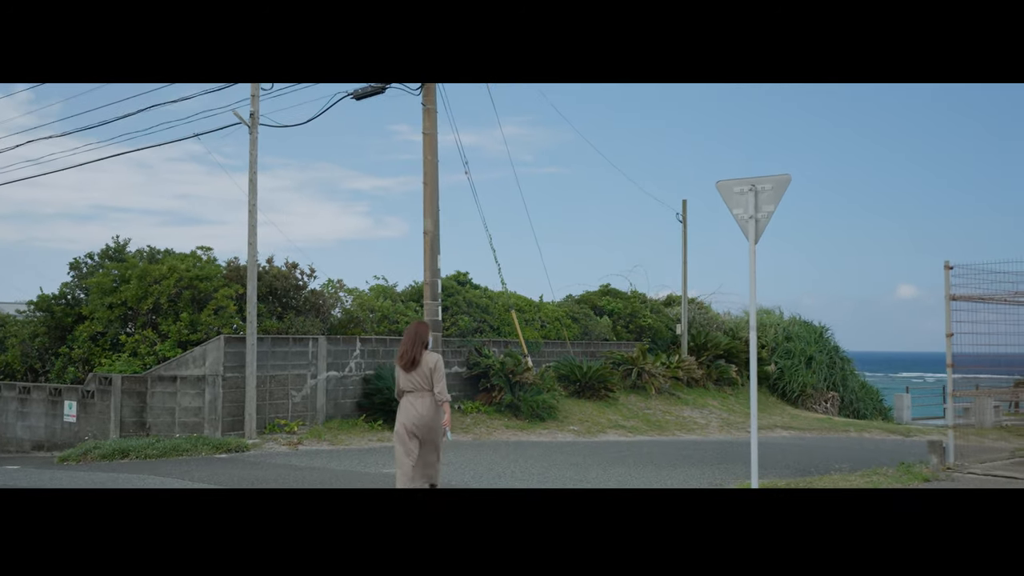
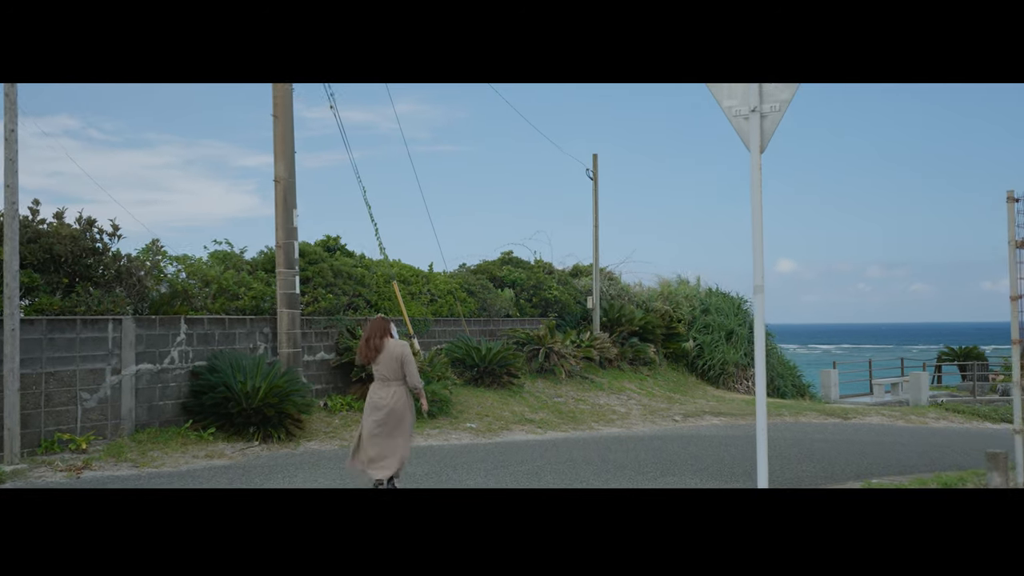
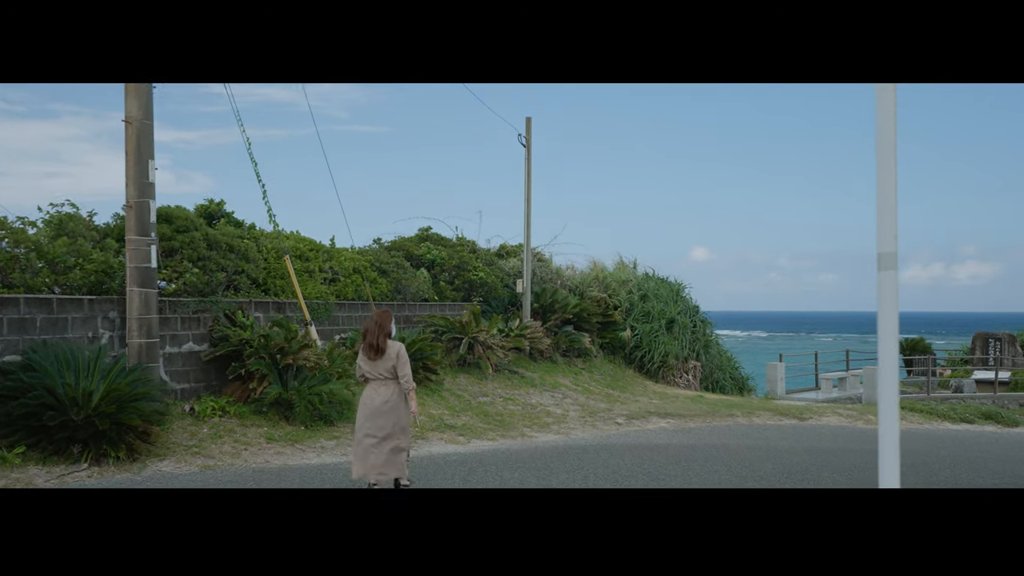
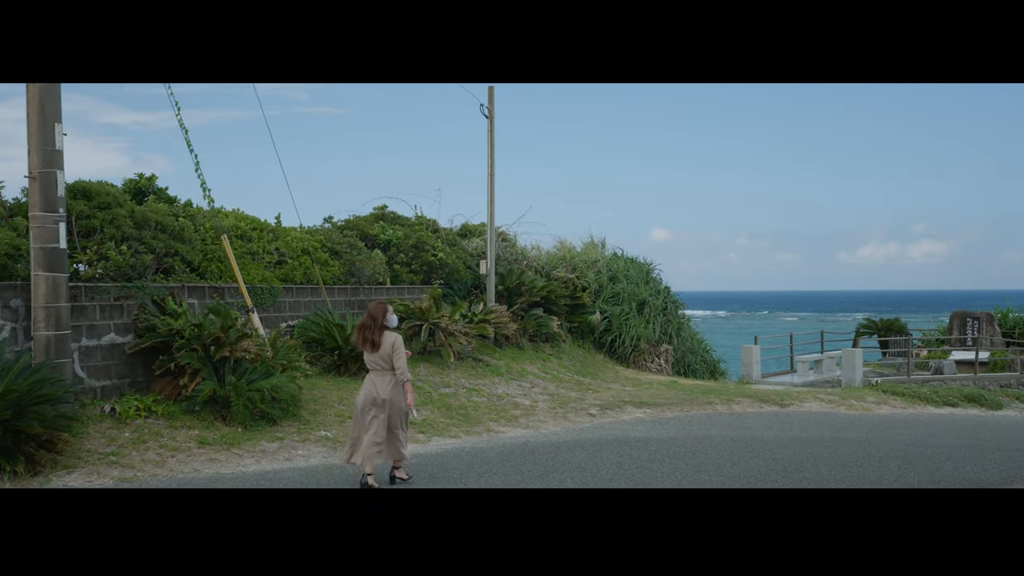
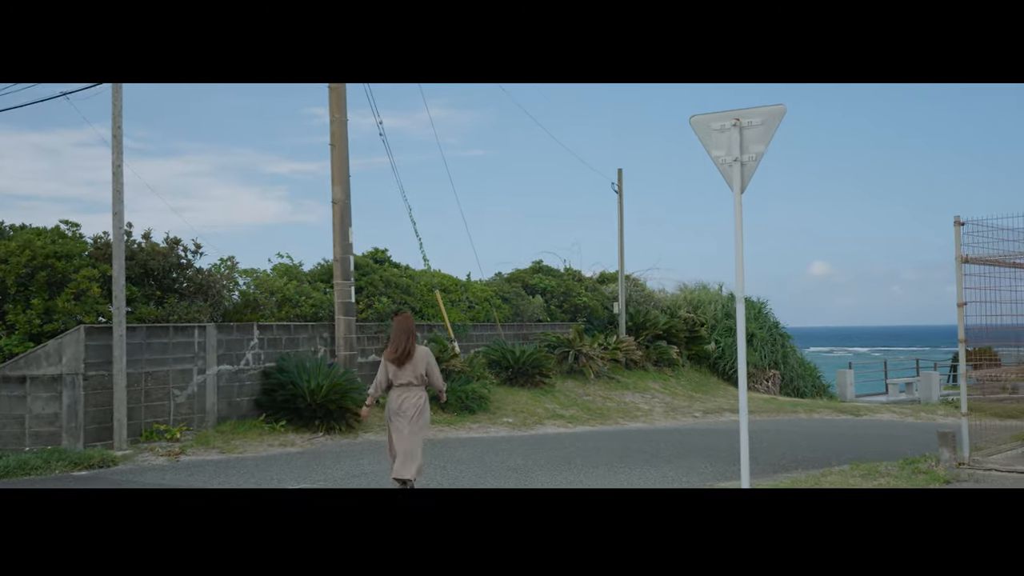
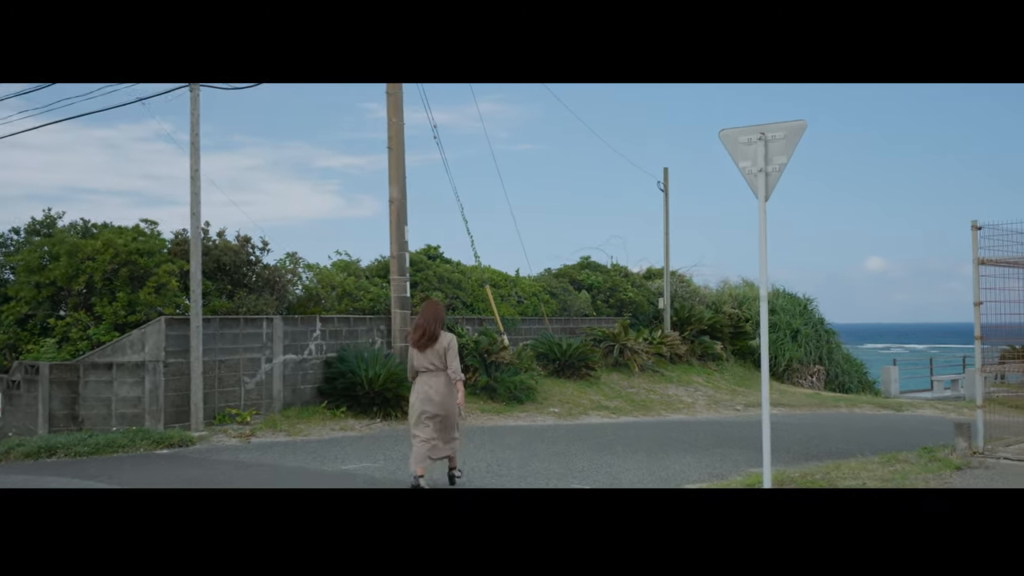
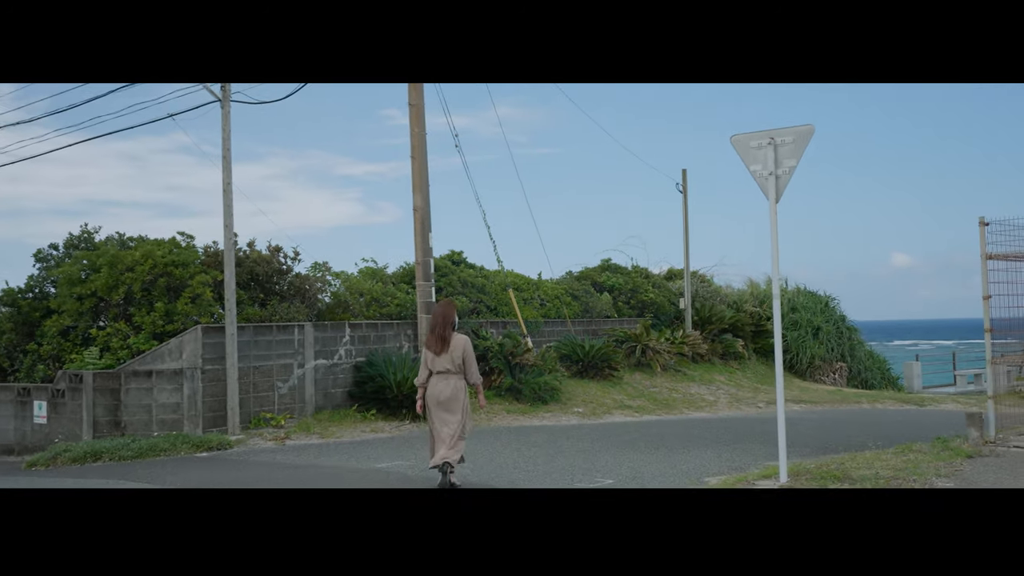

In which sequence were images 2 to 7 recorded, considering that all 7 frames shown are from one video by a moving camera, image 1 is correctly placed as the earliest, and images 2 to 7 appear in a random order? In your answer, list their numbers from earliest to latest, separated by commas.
7, 6, 5, 2, 3, 4
